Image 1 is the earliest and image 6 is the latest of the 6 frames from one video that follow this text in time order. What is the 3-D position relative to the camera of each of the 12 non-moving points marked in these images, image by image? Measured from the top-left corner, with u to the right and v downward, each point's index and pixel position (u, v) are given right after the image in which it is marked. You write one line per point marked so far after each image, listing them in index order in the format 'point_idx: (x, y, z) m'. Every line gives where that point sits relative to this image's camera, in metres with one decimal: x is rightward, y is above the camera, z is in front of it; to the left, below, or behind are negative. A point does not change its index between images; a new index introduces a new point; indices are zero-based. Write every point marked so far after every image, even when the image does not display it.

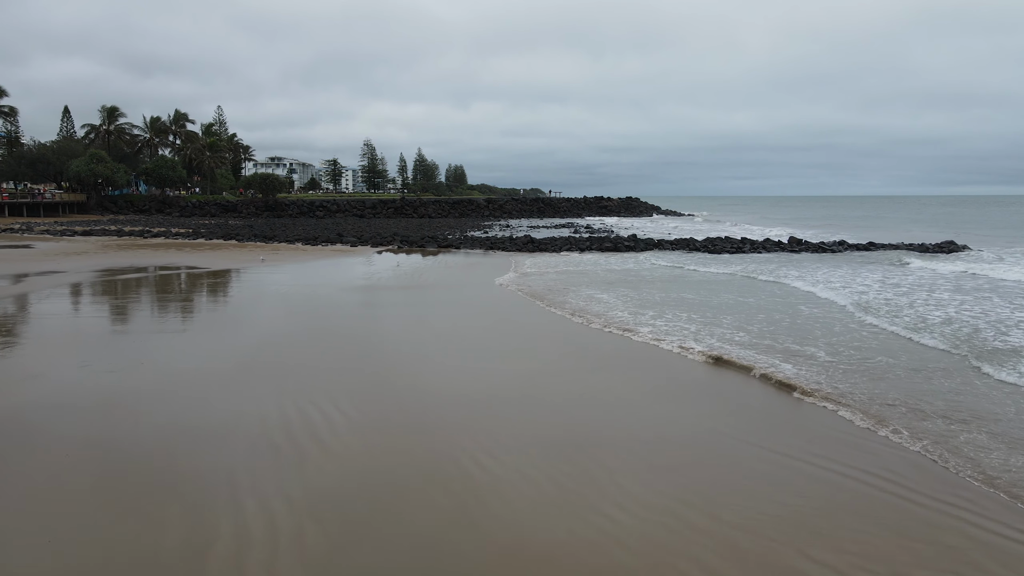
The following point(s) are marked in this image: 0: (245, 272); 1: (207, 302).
0: (-12.9, +1.5, +19.7) m
1: (-11.8, -0.2, +15.1) m
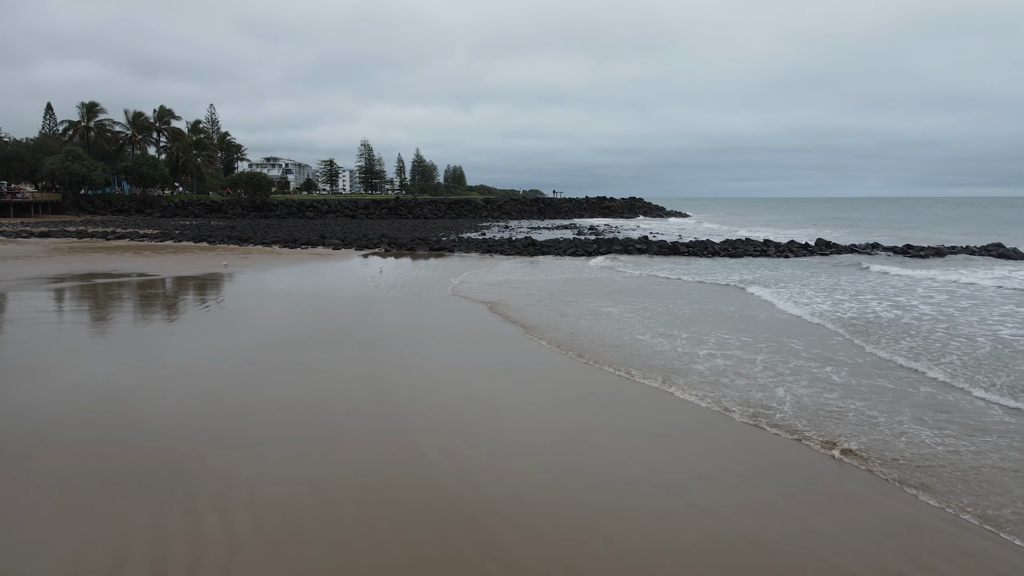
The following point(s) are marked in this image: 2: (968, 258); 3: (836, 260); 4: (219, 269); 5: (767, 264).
0: (-12.9, +1.1, +17.4) m
1: (-11.9, -0.6, +12.8) m
2: (+22.4, +1.5, +19.0) m
3: (+16.0, +1.4, +19.1) m
4: (-13.1, +1.3, +18.1) m
5: (+12.4, +1.3, +18.8) m
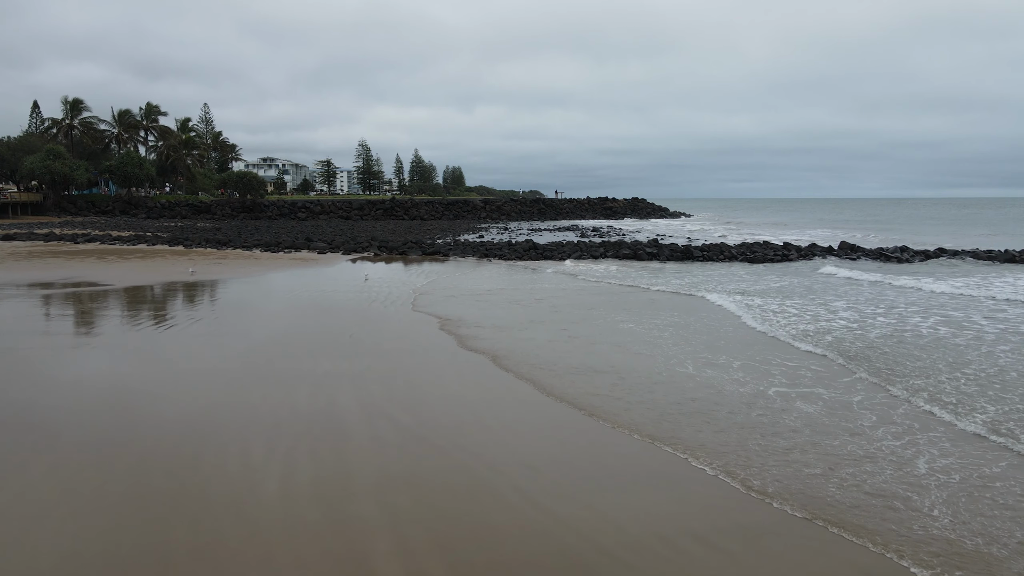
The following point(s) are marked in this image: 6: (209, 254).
0: (-12.9, +0.7, +15.8) m
1: (-11.8, -0.9, +11.2) m
2: (+22.4, +1.1, +17.5) m
3: (+16.1, +1.0, +17.5) m
4: (-13.1, +0.9, +16.5) m
5: (+12.4, +0.9, +17.2) m
6: (-14.5, +1.6, +18.5) m
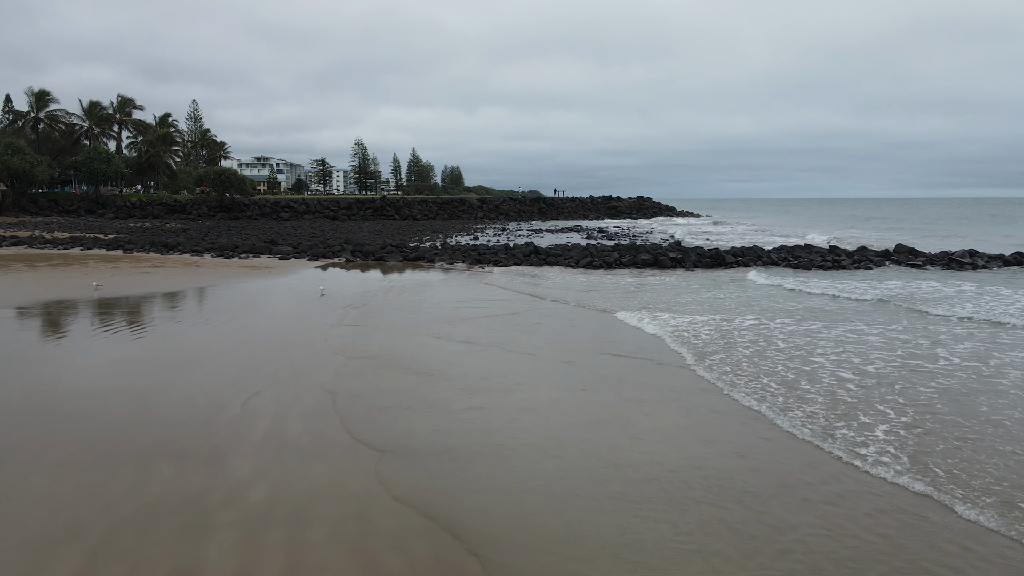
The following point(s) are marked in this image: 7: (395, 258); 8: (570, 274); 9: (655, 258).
0: (-13.0, +0.2, +12.6) m
1: (-11.9, -1.4, +8.0) m
2: (+22.3, +0.6, +14.4) m
3: (+16.0, +0.5, +14.4) m
4: (-13.2, +0.4, +13.3) m
5: (+12.3, +0.4, +14.1) m
6: (-14.6, +1.1, +15.3) m
7: (-5.3, +1.4, +17.7) m
8: (+2.4, +0.6, +15.9) m
9: (+6.5, +1.3, +17.4) m
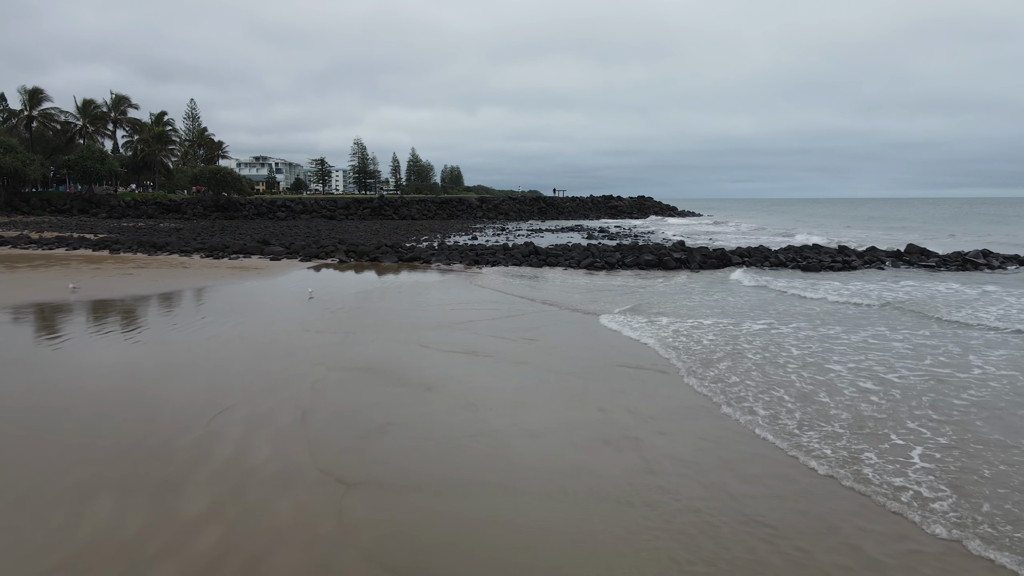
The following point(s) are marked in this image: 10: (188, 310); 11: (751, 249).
0: (-13.0, +0.1, +12.1) m
1: (-11.9, -1.5, +7.5) m
2: (+22.3, +0.6, +13.8) m
3: (+15.9, +0.5, +13.9) m
4: (-13.2, +0.4, +12.8) m
5: (+12.3, +0.3, +13.6) m
6: (-14.6, +1.0, +14.8) m
7: (-5.4, +1.3, +17.2) m
8: (+2.3, +0.5, +15.3) m
9: (+6.4, +1.3, +16.9) m
10: (-8.4, -0.8, +9.9) m
11: (+10.8, +1.8, +17.5) m
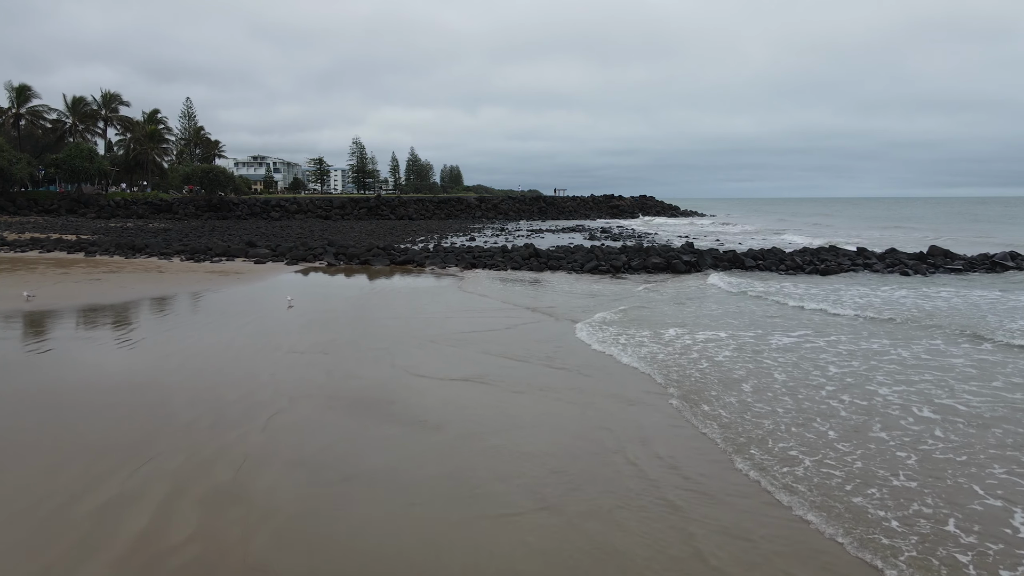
0: (-13.1, -0.1, +11.1) m
1: (-12.0, -1.7, +6.5) m
2: (+22.3, +0.4, +12.9) m
3: (+15.9, +0.3, +12.9) m
4: (-13.2, +0.2, +11.8) m
5: (+12.3, +0.2, +12.6) m
6: (-14.6, +0.8, +13.8) m
7: (-5.4, +1.1, +16.2) m
8: (+2.3, +0.3, +14.4) m
9: (+6.4, +1.1, +15.9) m
10: (-8.4, -1.0, +9.0) m
11: (+10.7, +1.6, +16.5) m
